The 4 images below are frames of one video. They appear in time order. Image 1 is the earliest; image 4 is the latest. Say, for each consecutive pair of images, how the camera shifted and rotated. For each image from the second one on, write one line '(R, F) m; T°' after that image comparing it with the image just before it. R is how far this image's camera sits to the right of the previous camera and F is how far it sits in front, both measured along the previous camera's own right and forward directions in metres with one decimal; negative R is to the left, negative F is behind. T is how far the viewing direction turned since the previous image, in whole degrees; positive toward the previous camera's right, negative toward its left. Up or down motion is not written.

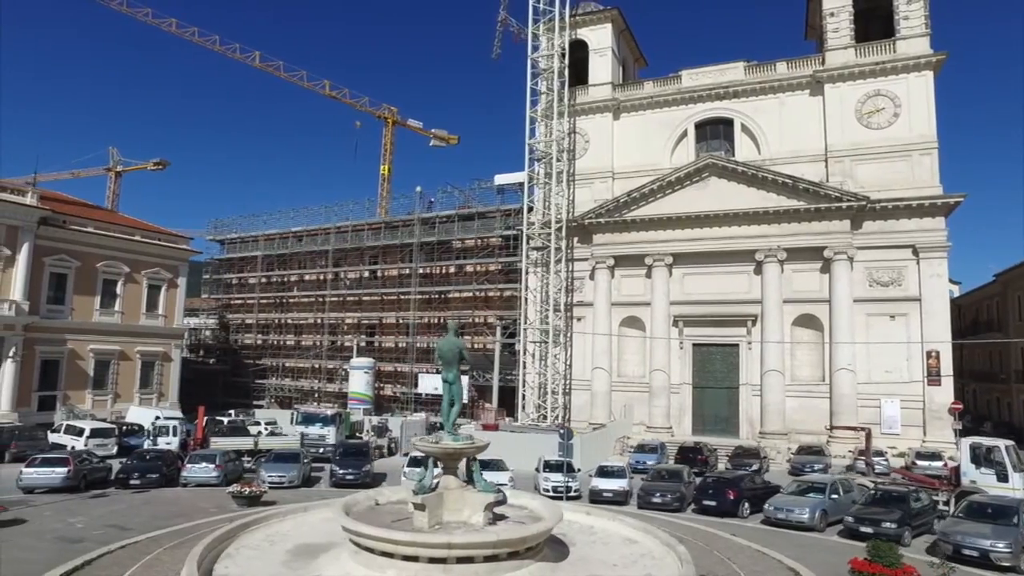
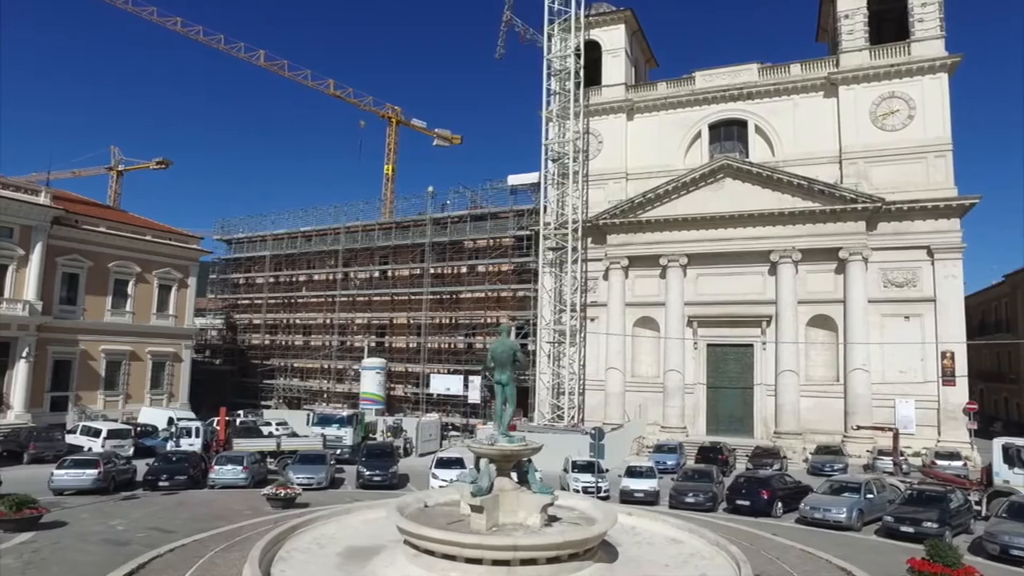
(-1.5, 0.0) m; +1°
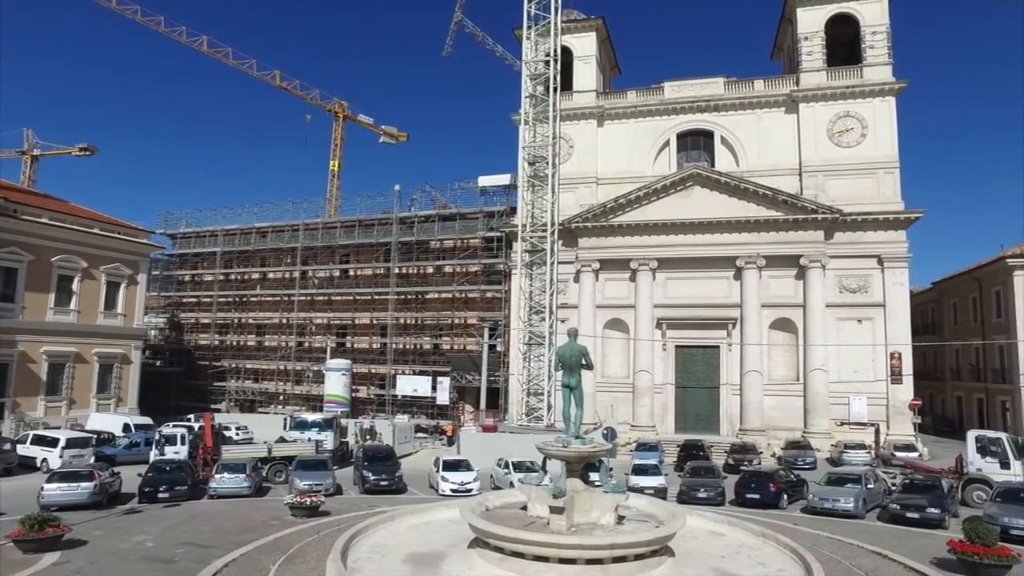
(-4.0, 0.0) m; +8°
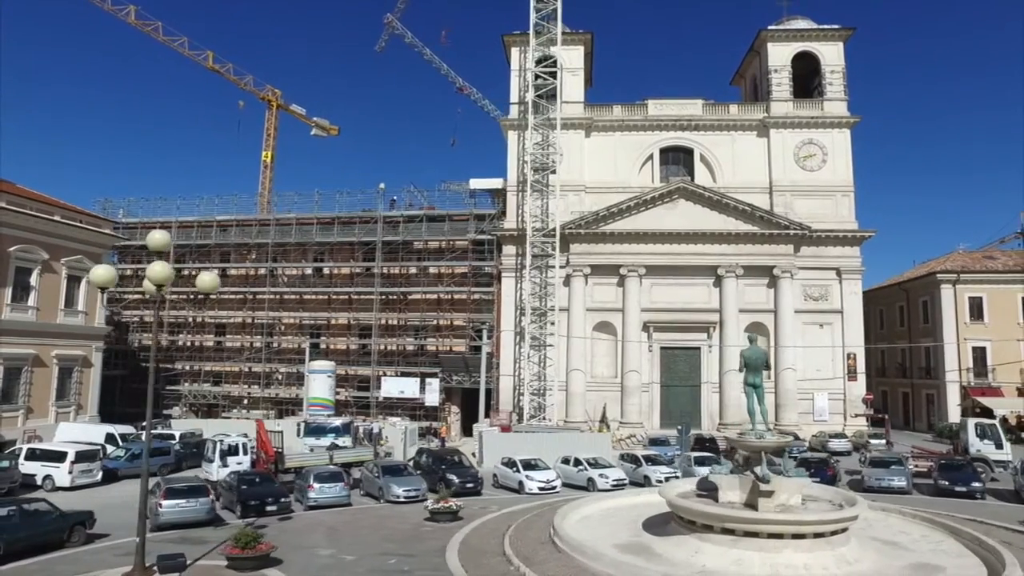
(-9.5, +0.4) m; +13°
